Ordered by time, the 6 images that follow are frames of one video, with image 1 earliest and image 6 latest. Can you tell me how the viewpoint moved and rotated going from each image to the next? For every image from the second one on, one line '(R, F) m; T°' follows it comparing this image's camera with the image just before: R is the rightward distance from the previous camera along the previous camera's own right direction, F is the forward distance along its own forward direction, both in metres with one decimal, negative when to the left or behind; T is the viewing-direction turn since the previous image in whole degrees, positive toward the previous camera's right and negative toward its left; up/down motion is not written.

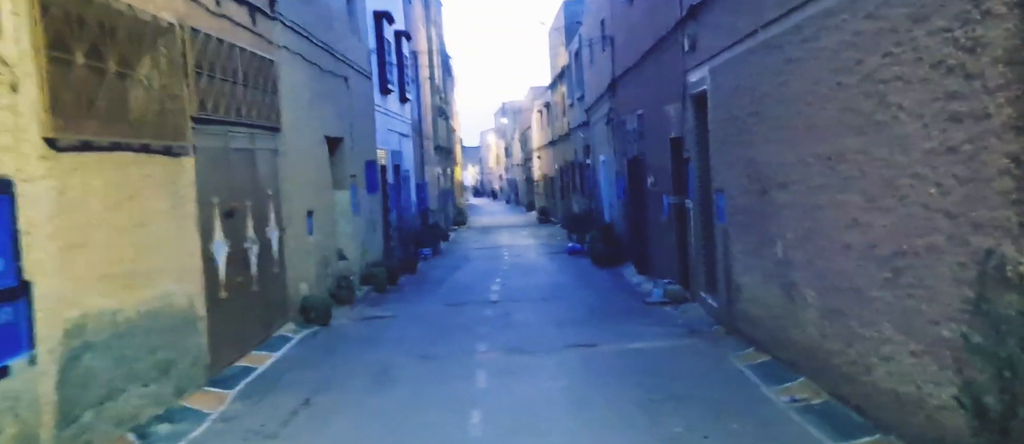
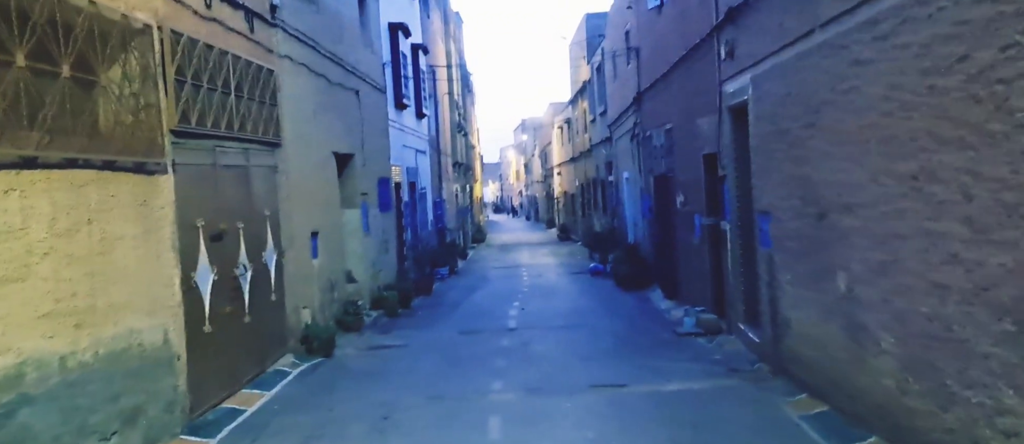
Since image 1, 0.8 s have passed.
(0.0, +0.9) m; -1°
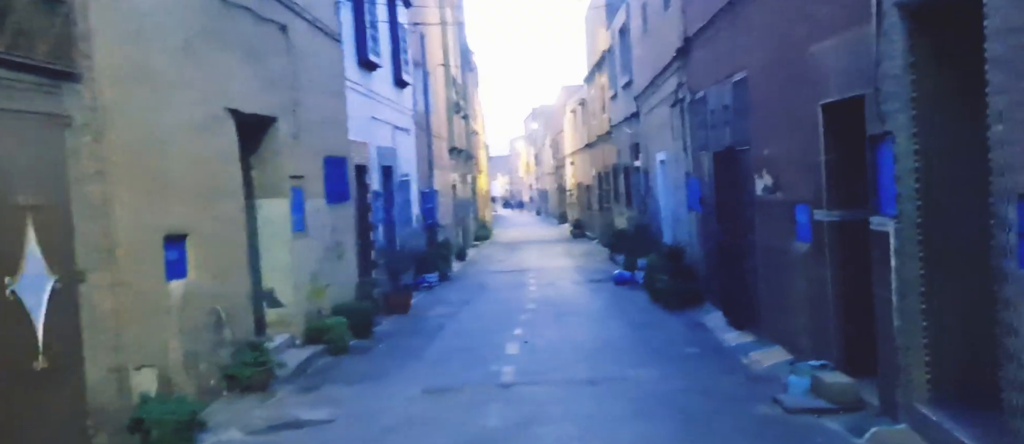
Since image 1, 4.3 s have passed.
(+0.1, +4.3) m; -1°
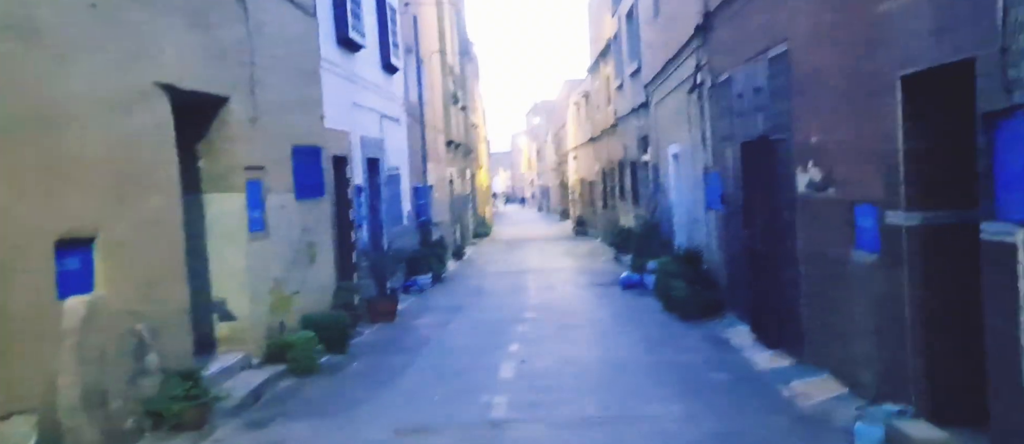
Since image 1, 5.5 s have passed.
(+0.1, +1.4) m; 0°
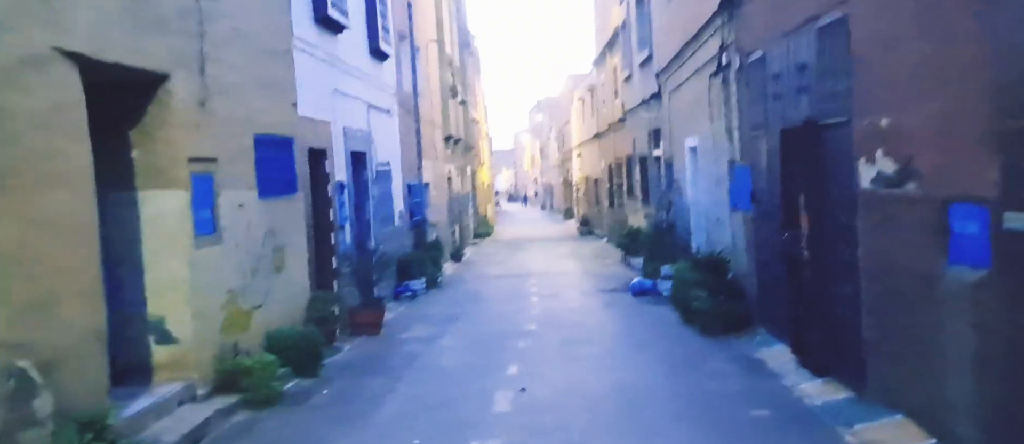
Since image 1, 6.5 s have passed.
(0.0, +1.4) m; 0°
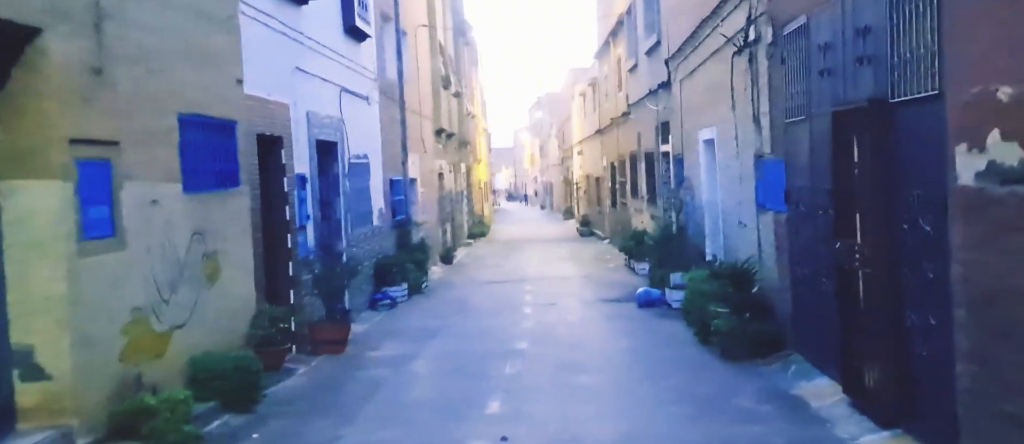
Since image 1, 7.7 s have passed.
(+0.1, +1.6) m; 0°
